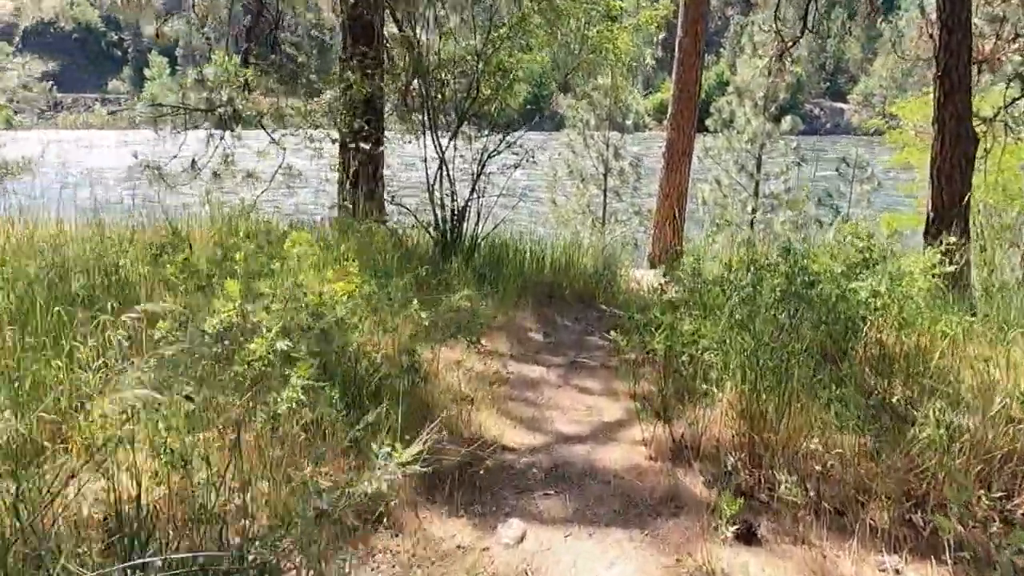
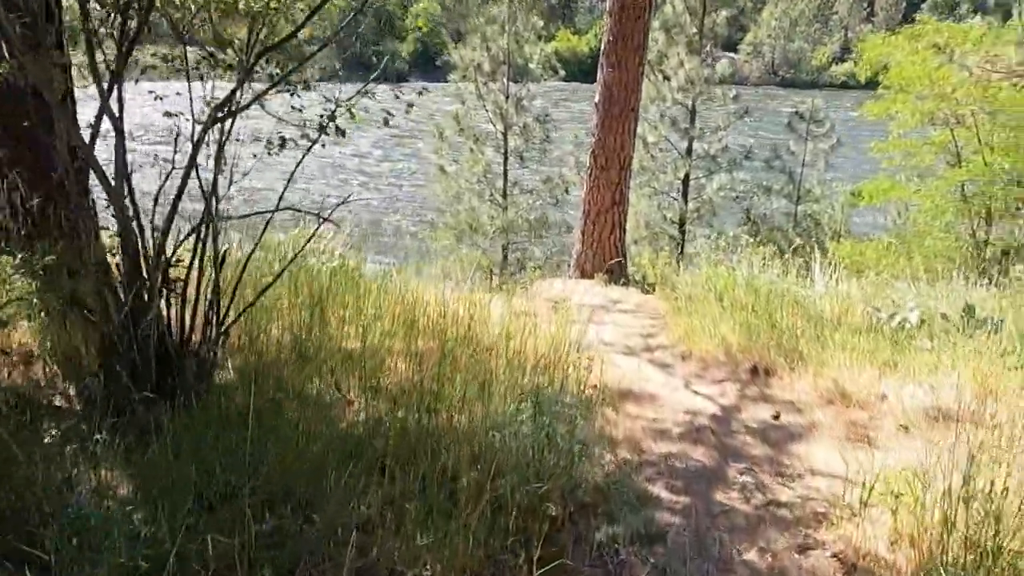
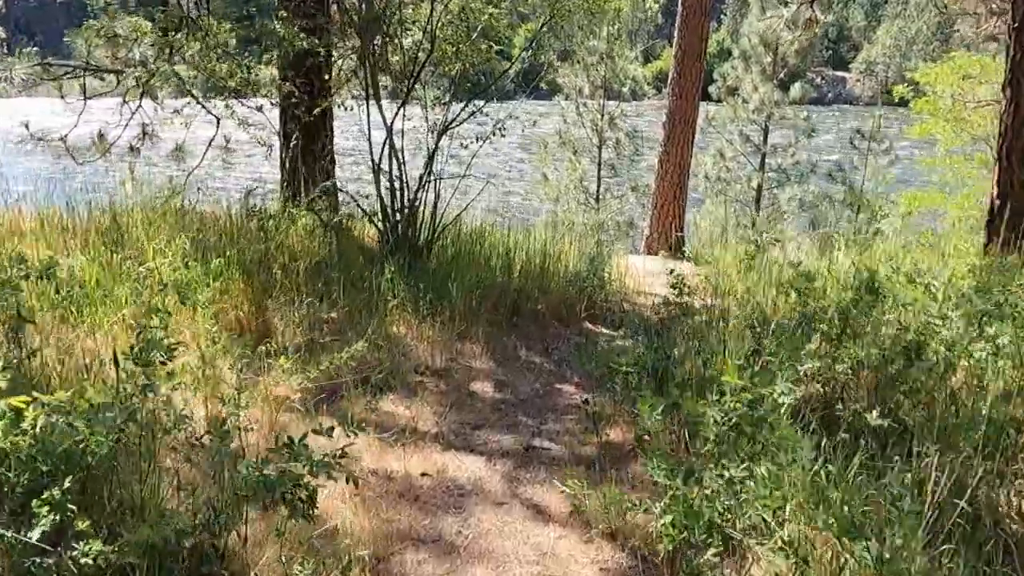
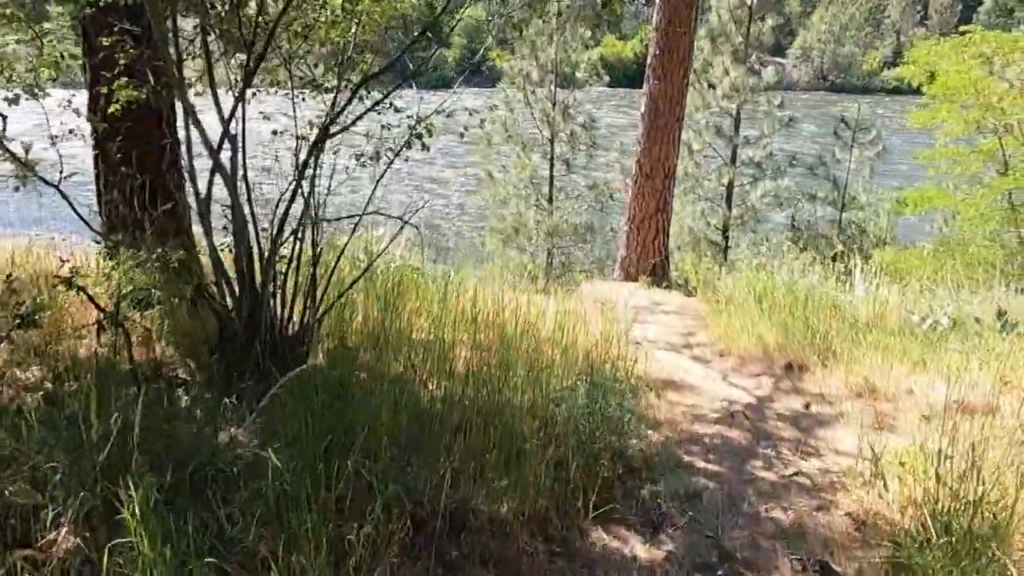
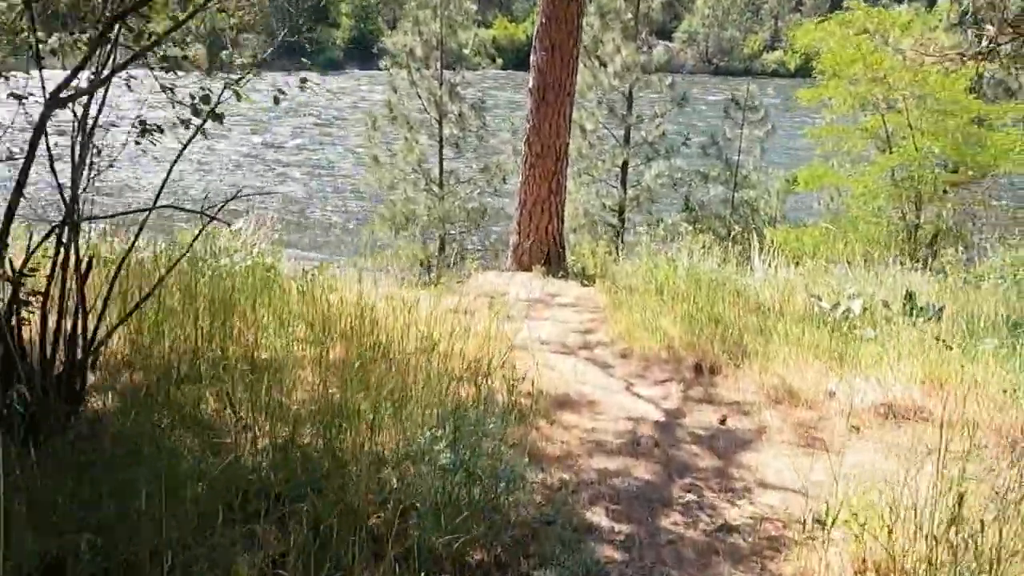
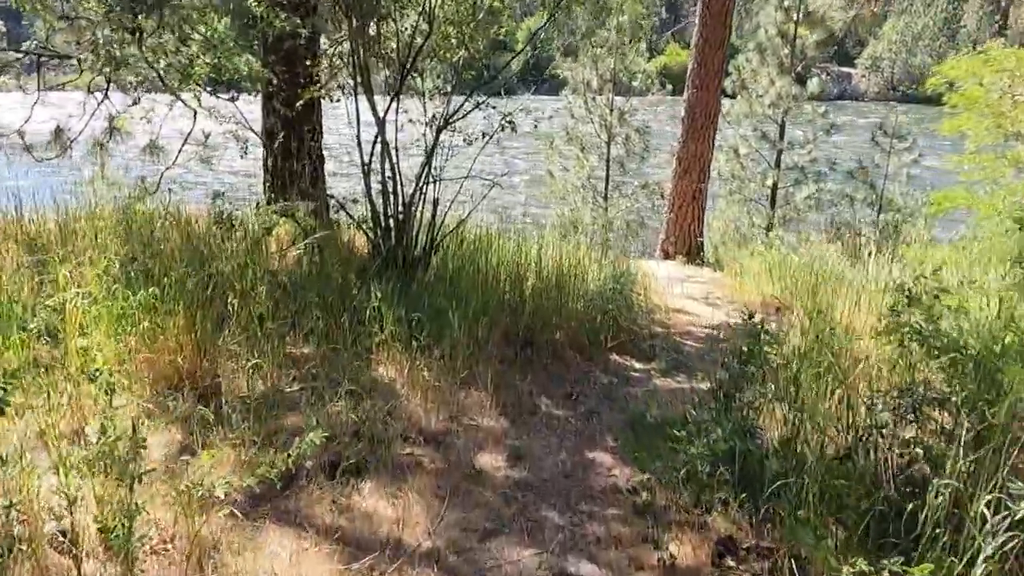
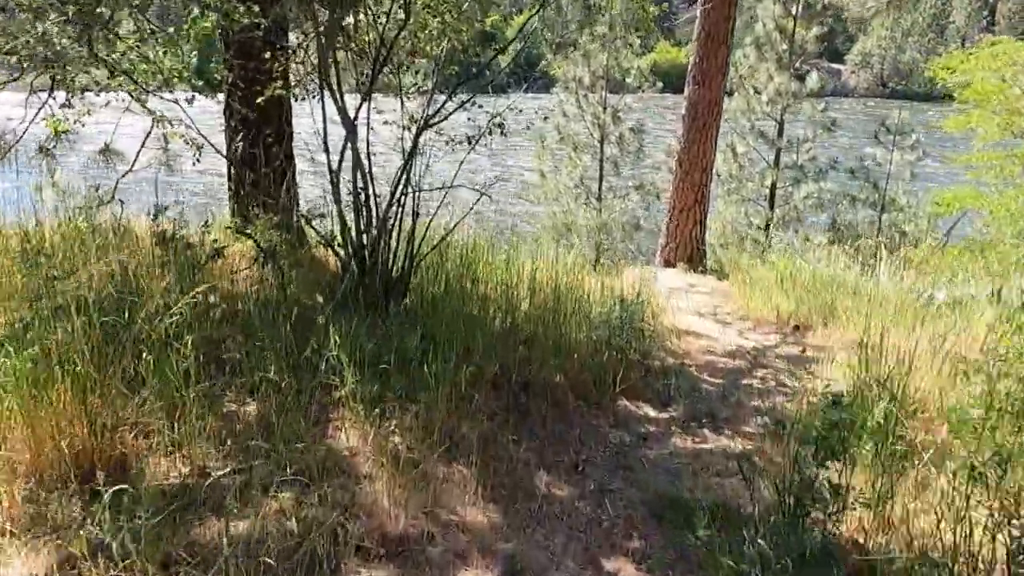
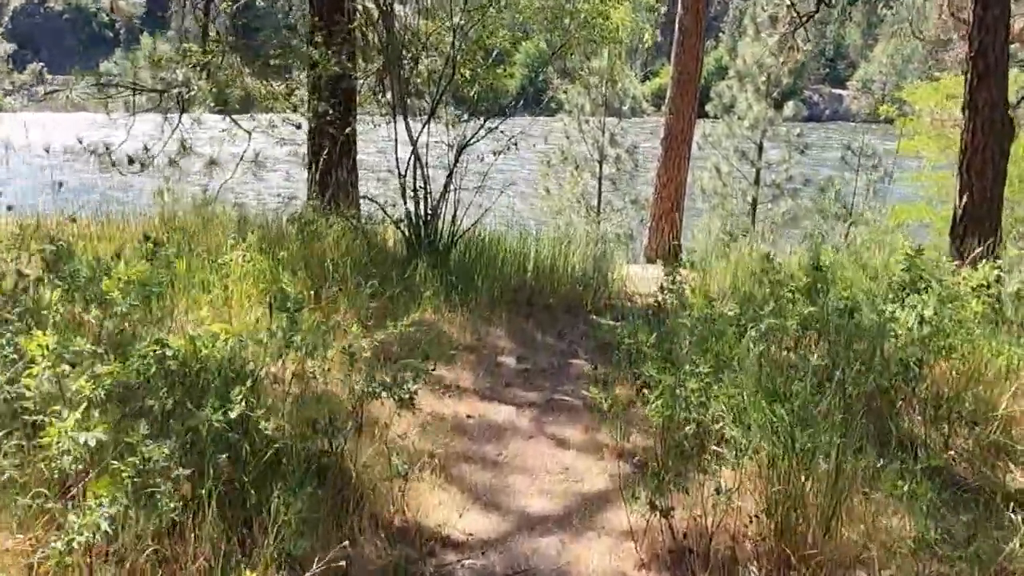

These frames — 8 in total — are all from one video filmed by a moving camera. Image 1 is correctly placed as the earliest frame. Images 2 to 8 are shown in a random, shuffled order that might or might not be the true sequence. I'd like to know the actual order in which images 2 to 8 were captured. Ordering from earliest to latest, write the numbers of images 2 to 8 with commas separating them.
8, 3, 6, 7, 4, 2, 5
